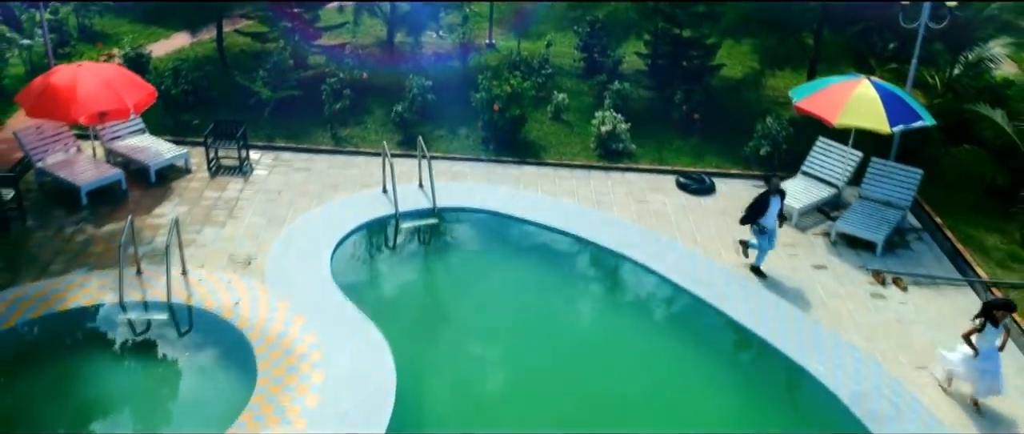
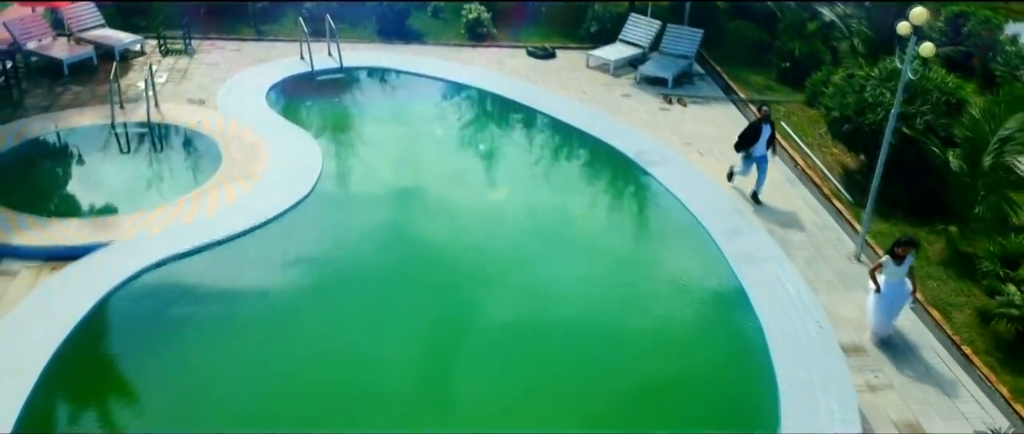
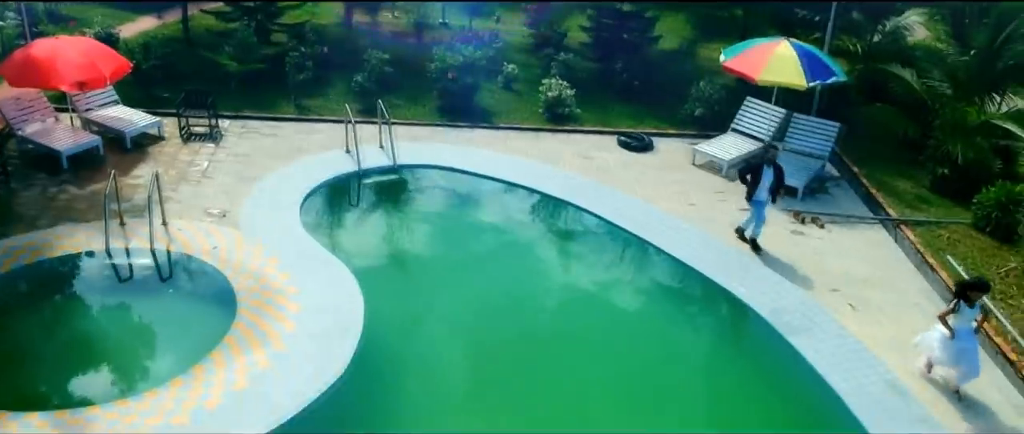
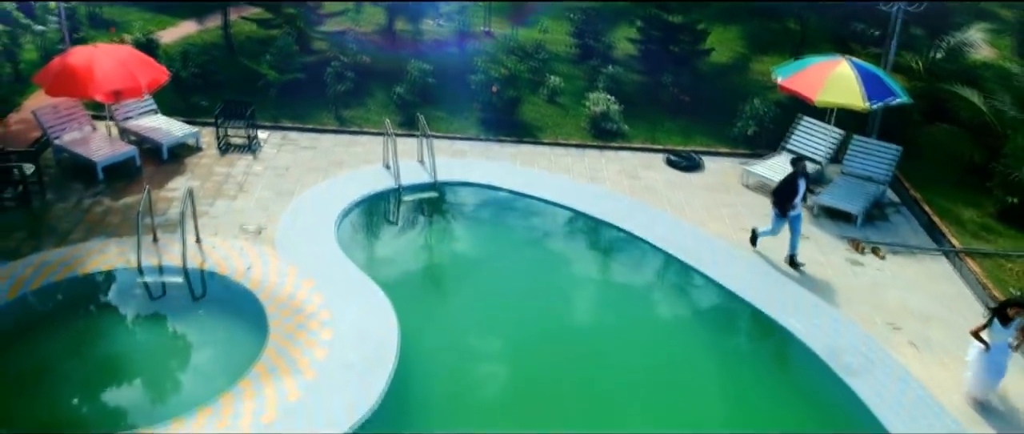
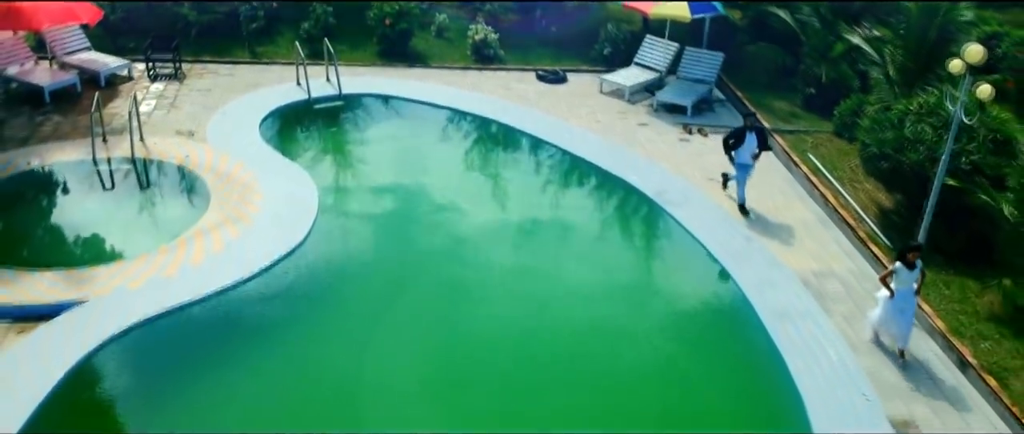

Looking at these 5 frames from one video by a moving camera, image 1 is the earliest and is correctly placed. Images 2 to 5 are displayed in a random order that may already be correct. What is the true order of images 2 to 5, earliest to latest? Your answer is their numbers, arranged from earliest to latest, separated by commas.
4, 3, 5, 2
